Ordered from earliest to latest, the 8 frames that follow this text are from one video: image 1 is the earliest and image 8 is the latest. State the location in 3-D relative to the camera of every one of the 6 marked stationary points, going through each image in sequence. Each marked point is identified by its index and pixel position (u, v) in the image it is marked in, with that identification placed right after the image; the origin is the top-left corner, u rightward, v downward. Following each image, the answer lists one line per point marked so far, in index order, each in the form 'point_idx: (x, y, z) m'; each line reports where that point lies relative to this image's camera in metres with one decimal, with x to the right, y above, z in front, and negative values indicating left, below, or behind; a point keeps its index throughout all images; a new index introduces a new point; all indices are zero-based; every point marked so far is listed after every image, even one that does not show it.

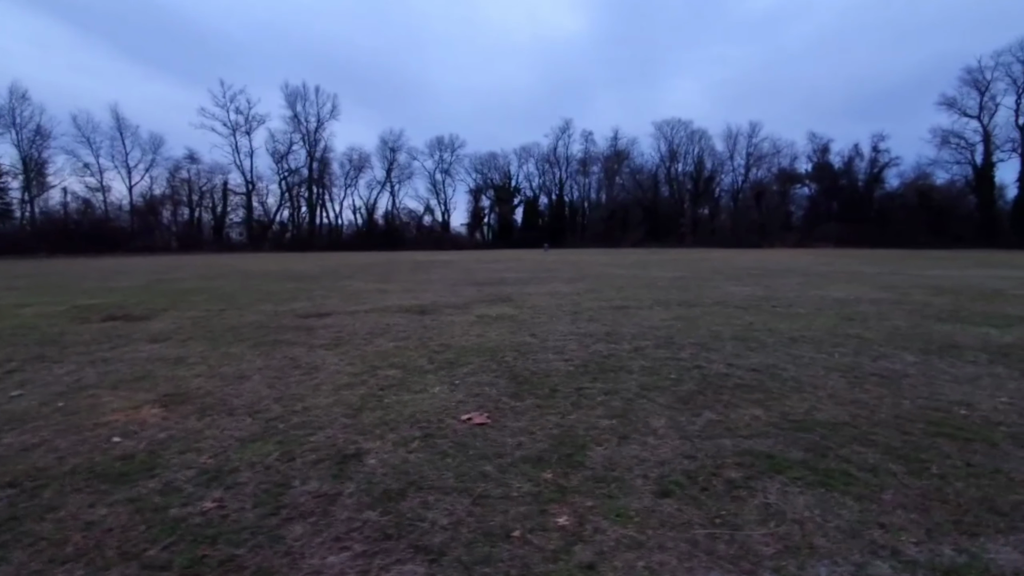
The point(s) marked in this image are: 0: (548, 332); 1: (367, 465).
0: (+0.6, -0.8, +9.5) m
1: (-1.1, -1.4, +4.1) m
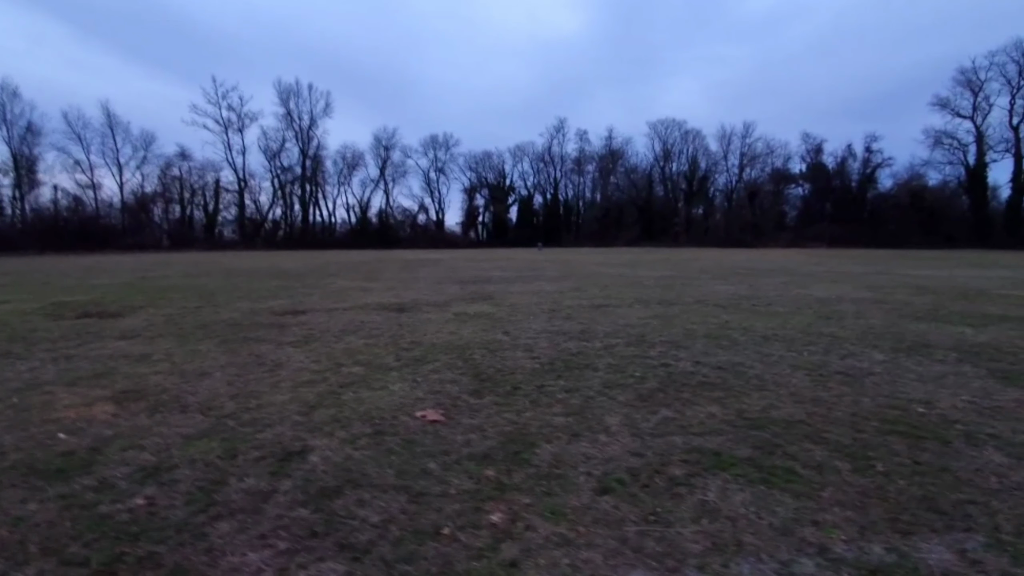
0: (+0.2, -0.7, +9.5) m
1: (-1.6, -1.3, +4.1) m
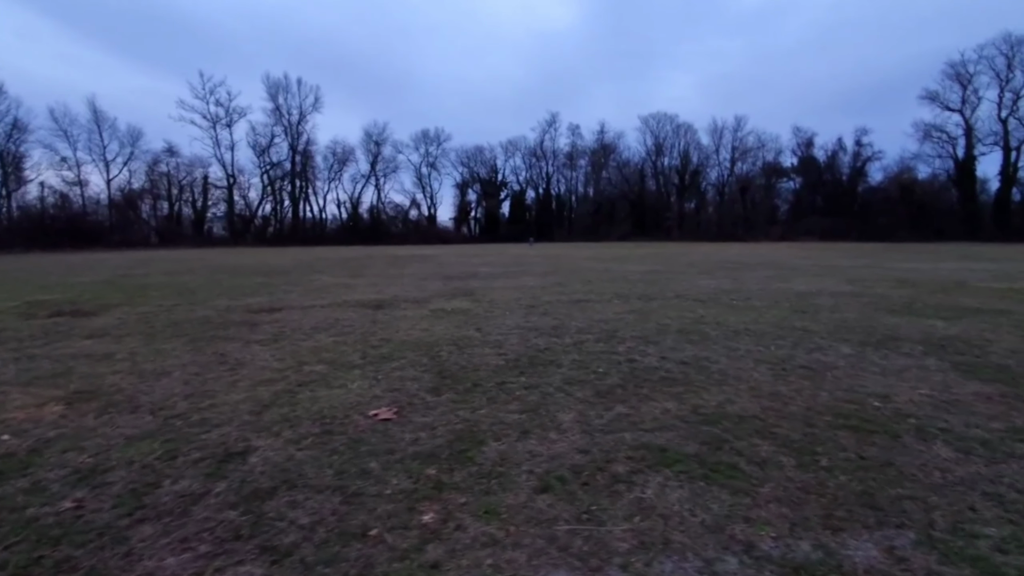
0: (-0.3, -0.7, +9.4) m
1: (-2.0, -1.3, +4.0) m
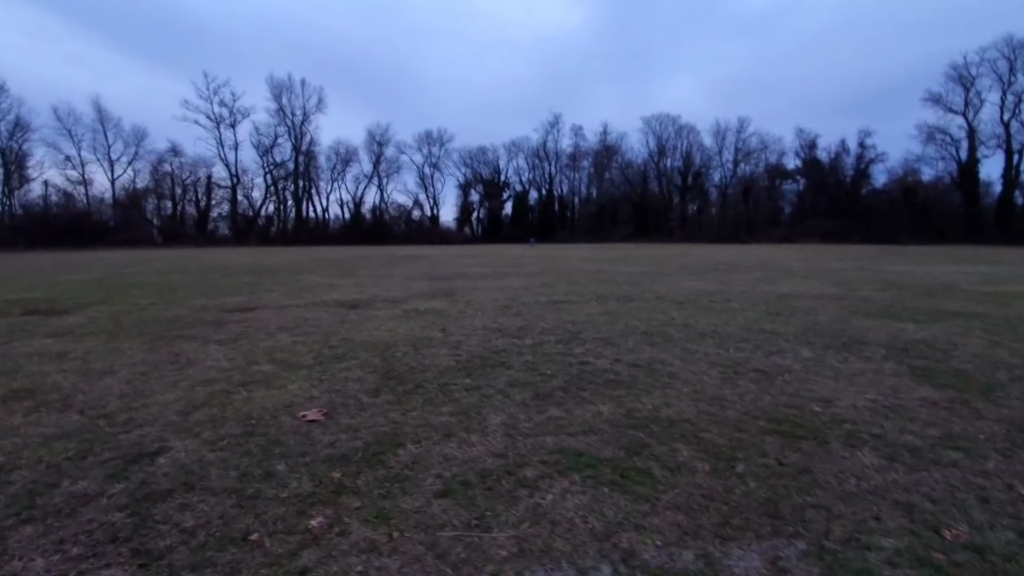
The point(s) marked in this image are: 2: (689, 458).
0: (-0.9, -0.7, +9.4) m
1: (-2.6, -1.3, +4.0) m
2: (+1.3, -1.3, +4.0) m
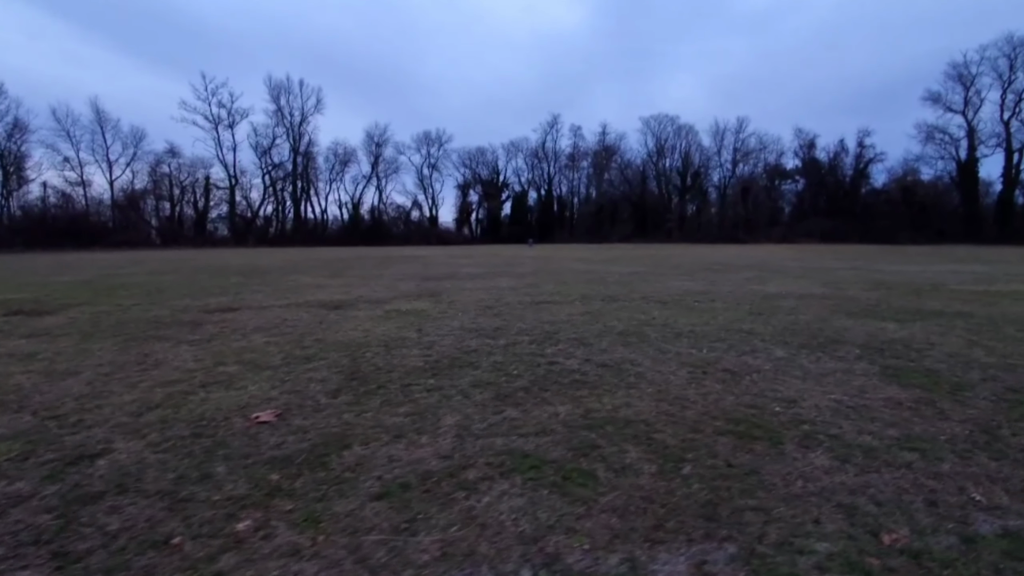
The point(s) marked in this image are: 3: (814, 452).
0: (-1.3, -0.7, +9.3) m
1: (-3.0, -1.3, +3.9) m
2: (+0.9, -1.3, +3.9) m
3: (+2.3, -1.3, +4.1) m
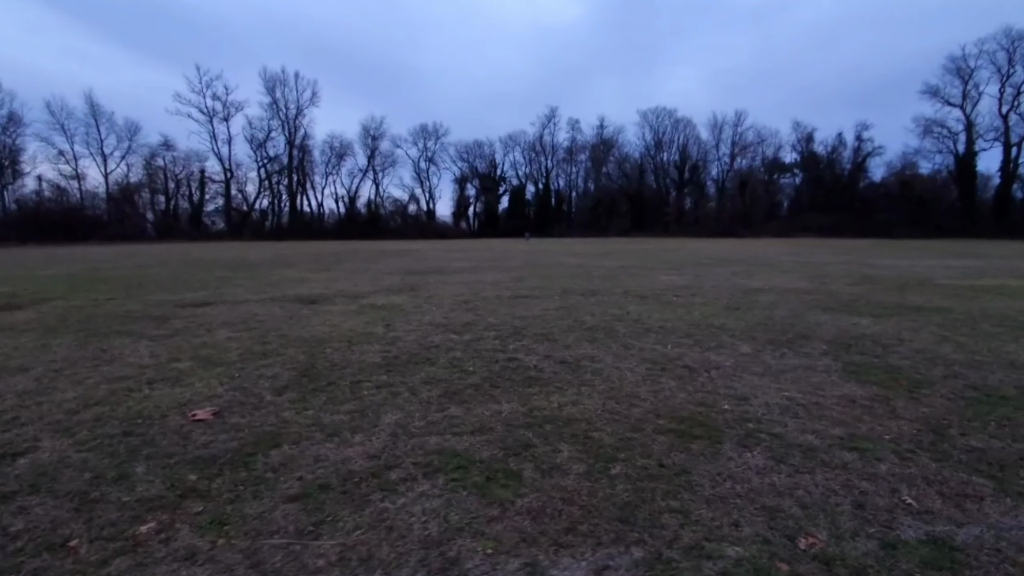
0: (-1.8, -0.6, +9.2) m
1: (-3.6, -1.3, +3.8) m
2: (+0.4, -1.2, +3.9) m
3: (+1.8, -1.2, +4.1) m
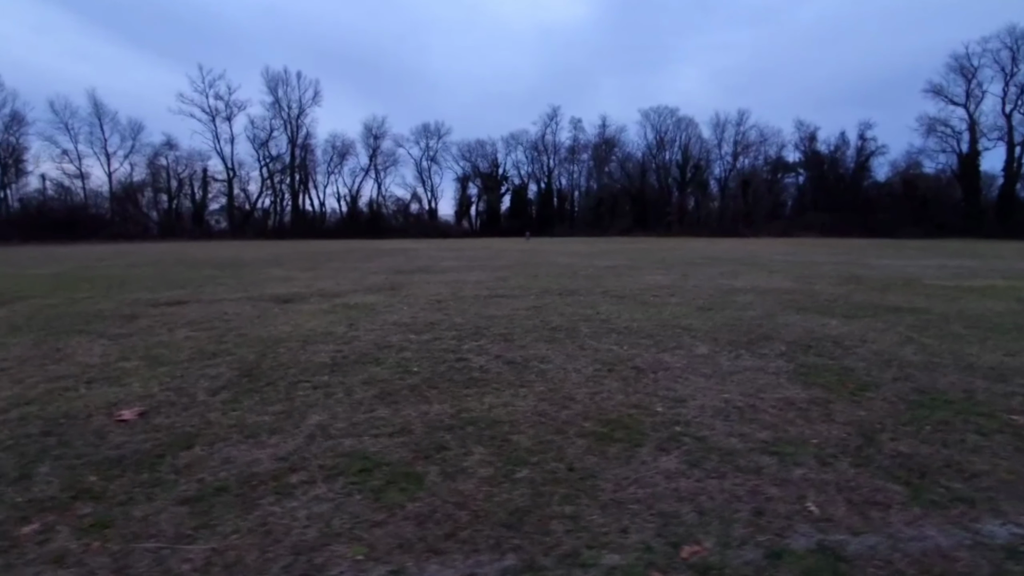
0: (-2.4, -0.6, +9.2) m
1: (-4.2, -1.3, +3.8) m
2: (-0.2, -1.2, +3.8) m
3: (+1.2, -1.2, +4.0) m
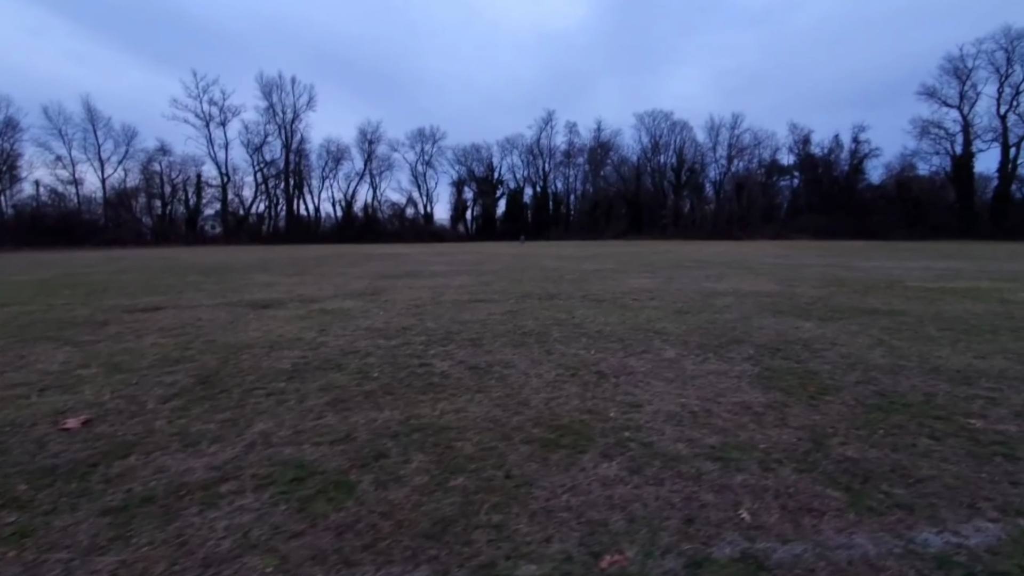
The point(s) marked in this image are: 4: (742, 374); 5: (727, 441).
0: (-2.9, -0.7, +9.1) m
1: (-4.6, -1.3, +3.7) m
2: (-0.7, -1.3, +3.7) m
3: (+0.7, -1.3, +3.9) m
4: (+2.7, -1.0, +6.2) m
5: (+1.7, -1.2, +4.3) m
